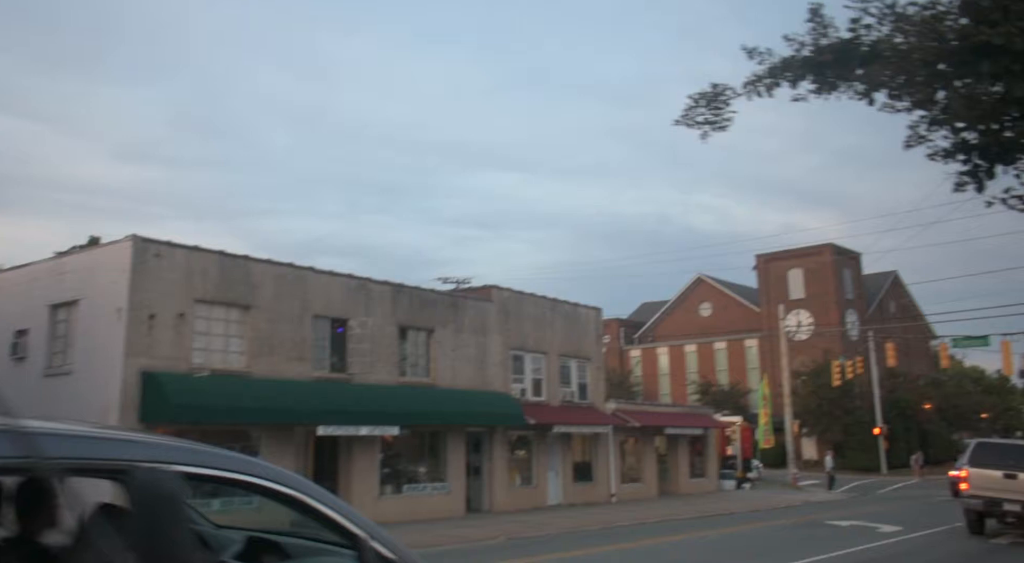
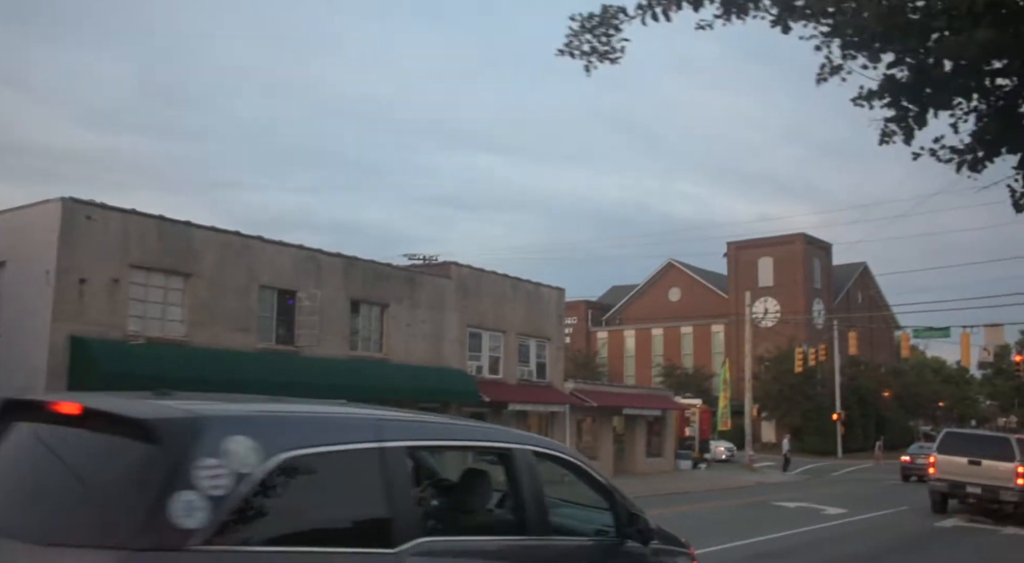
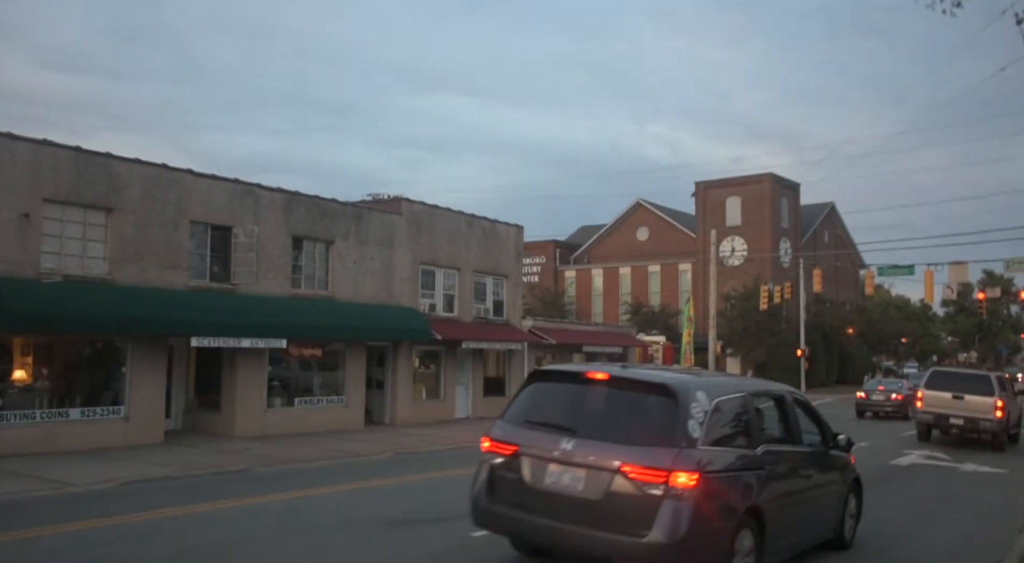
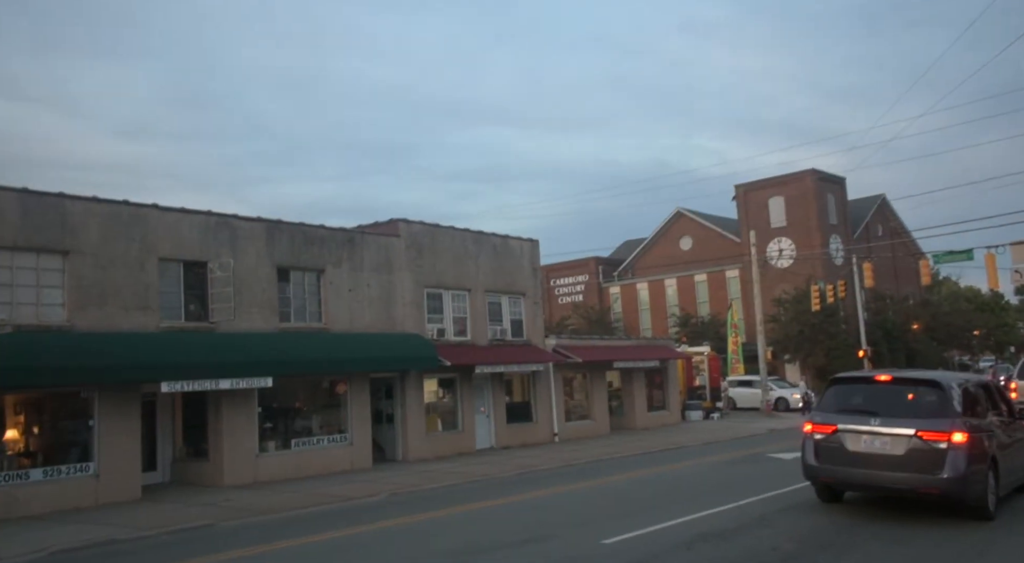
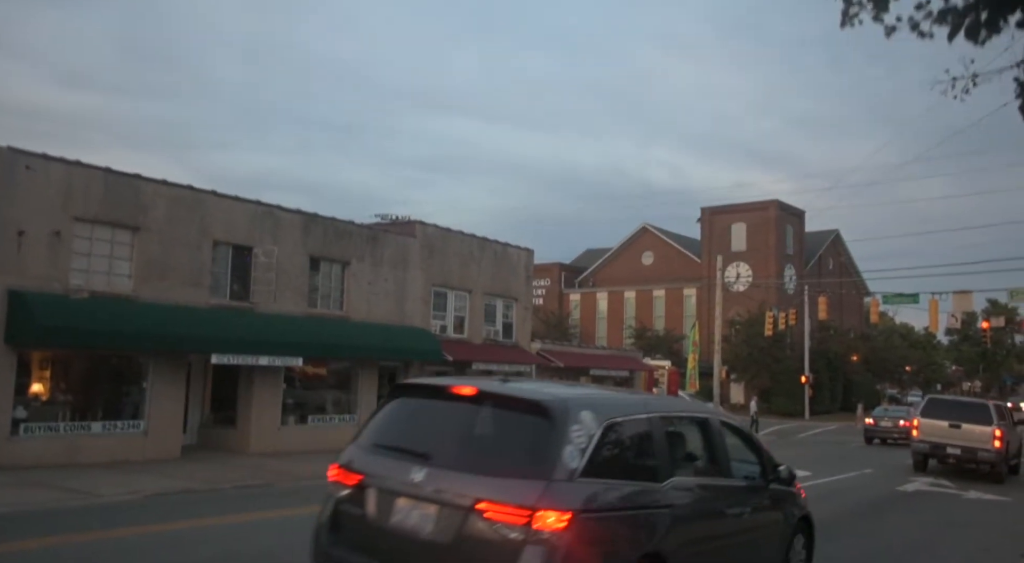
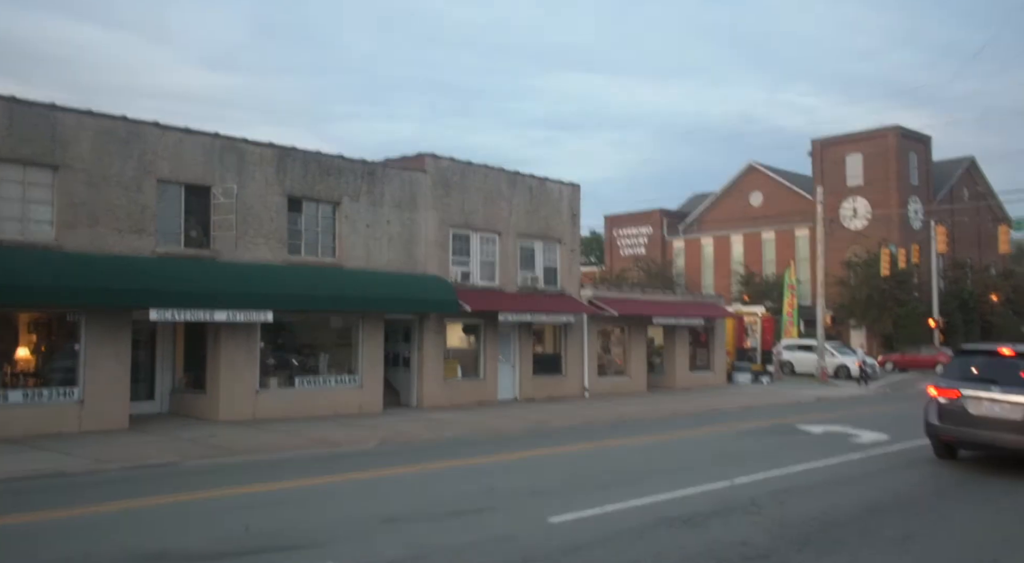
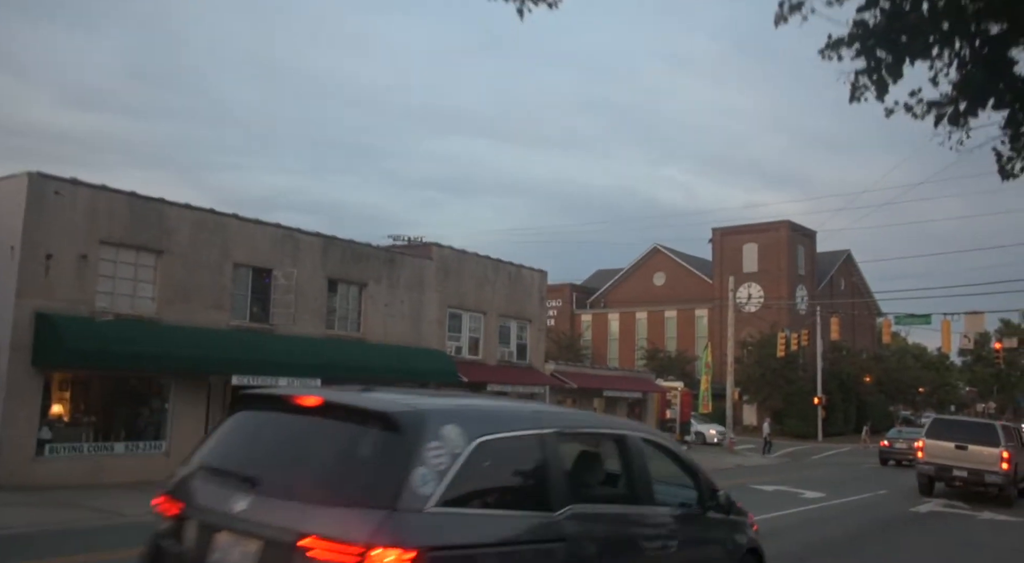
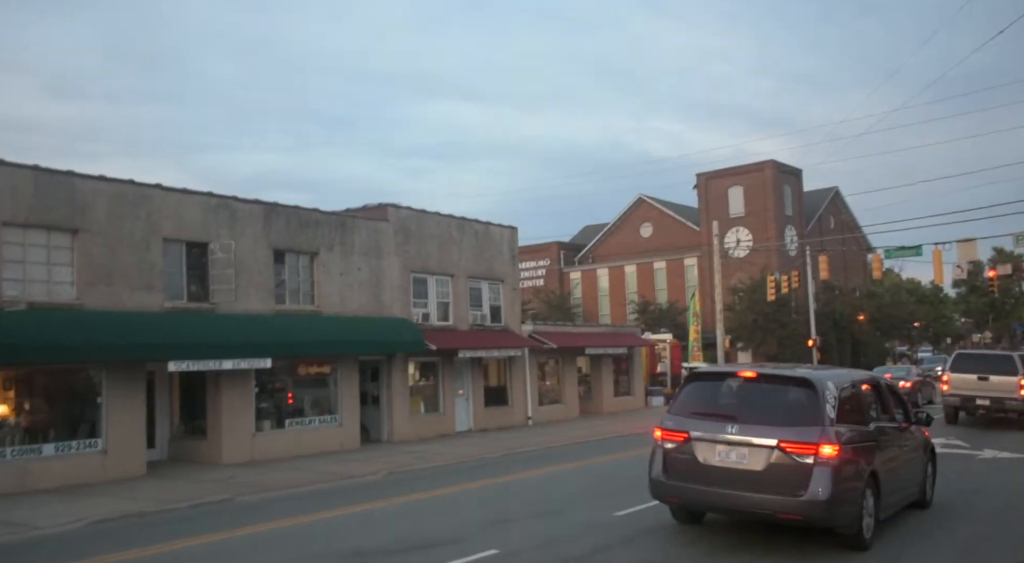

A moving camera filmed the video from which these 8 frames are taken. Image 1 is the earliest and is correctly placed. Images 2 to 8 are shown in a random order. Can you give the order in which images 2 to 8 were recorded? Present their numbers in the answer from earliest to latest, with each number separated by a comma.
2, 7, 5, 3, 8, 4, 6
